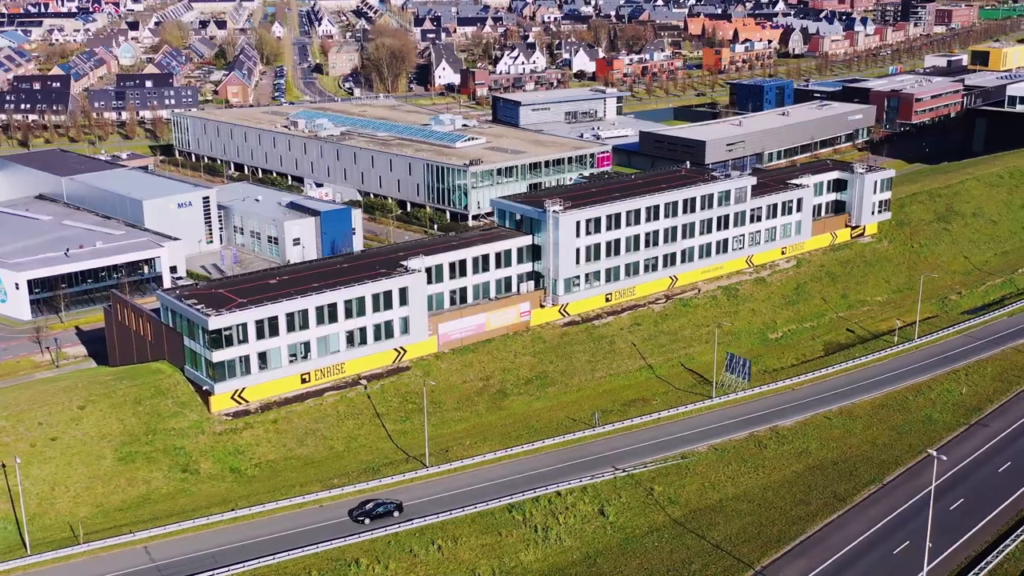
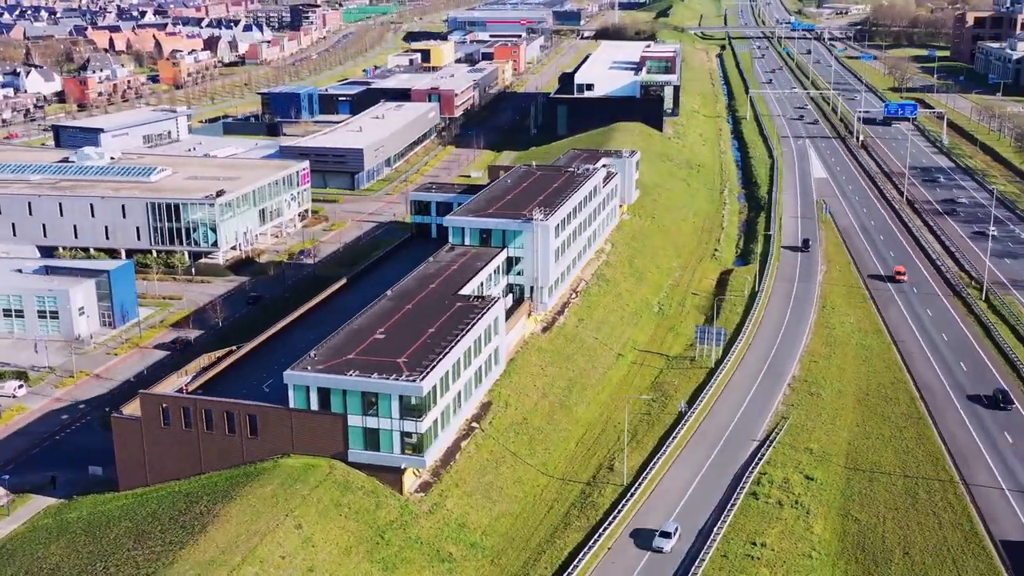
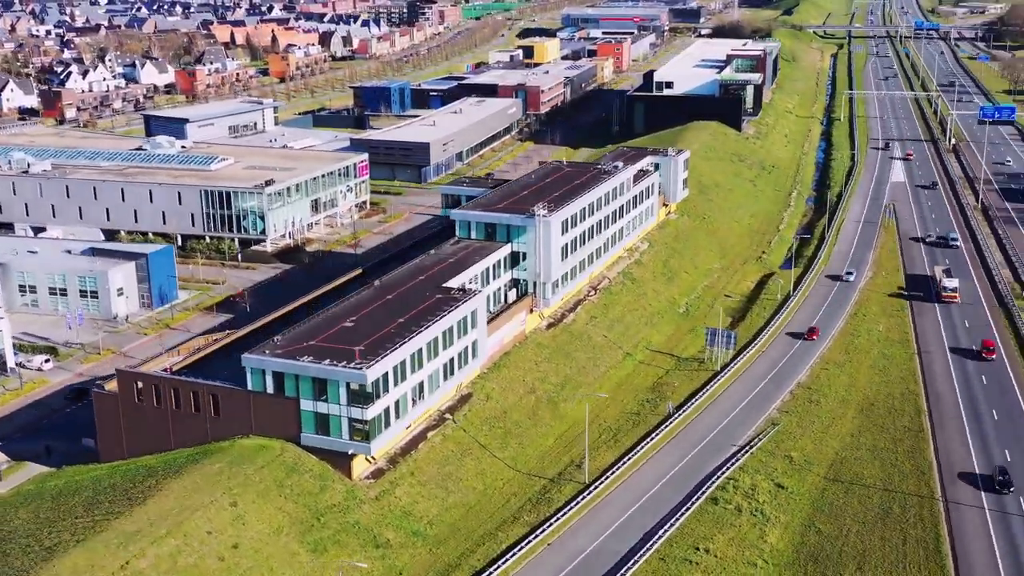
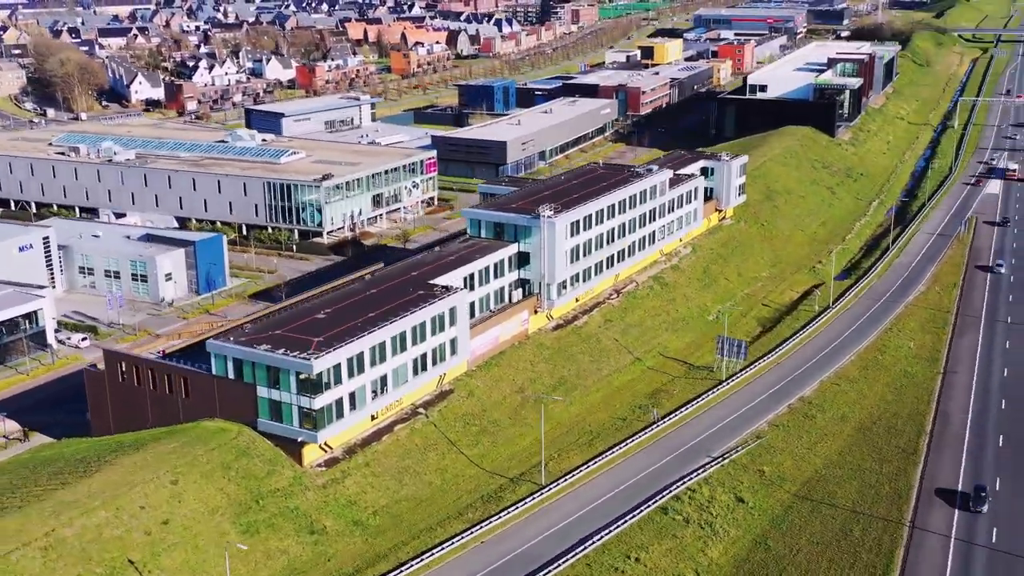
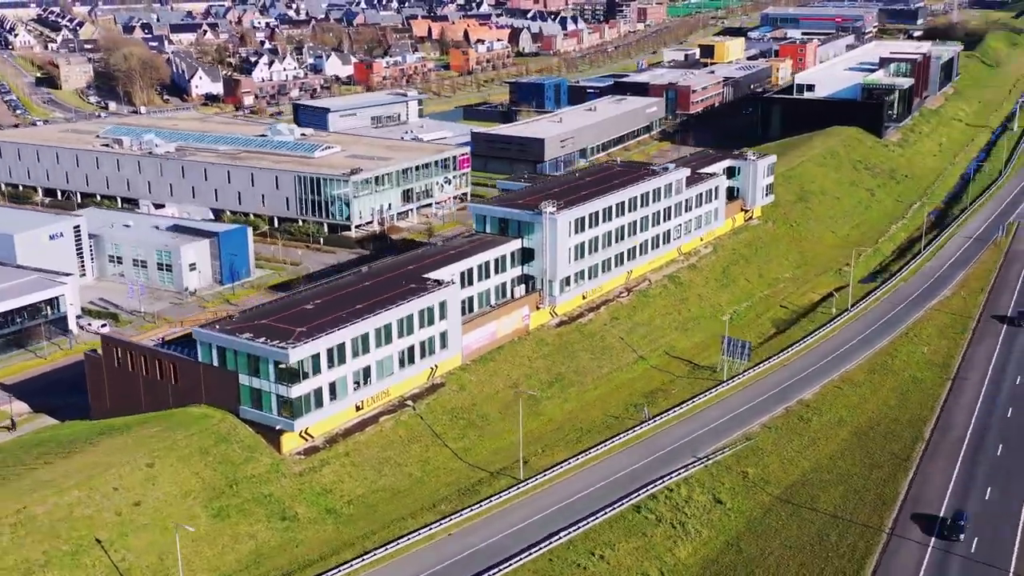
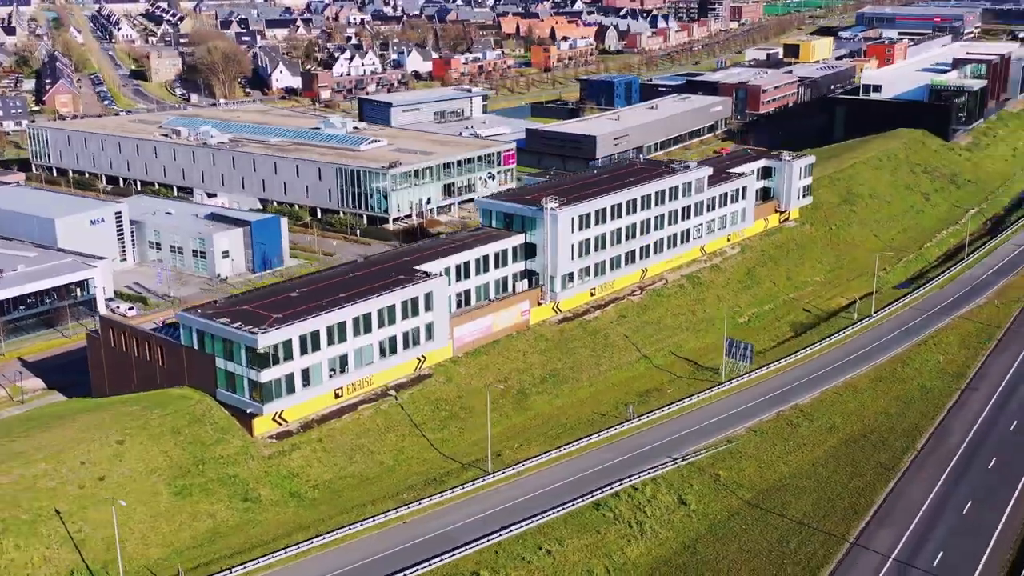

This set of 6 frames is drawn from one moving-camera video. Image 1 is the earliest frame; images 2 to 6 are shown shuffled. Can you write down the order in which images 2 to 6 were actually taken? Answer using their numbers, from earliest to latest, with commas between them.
6, 5, 4, 3, 2
